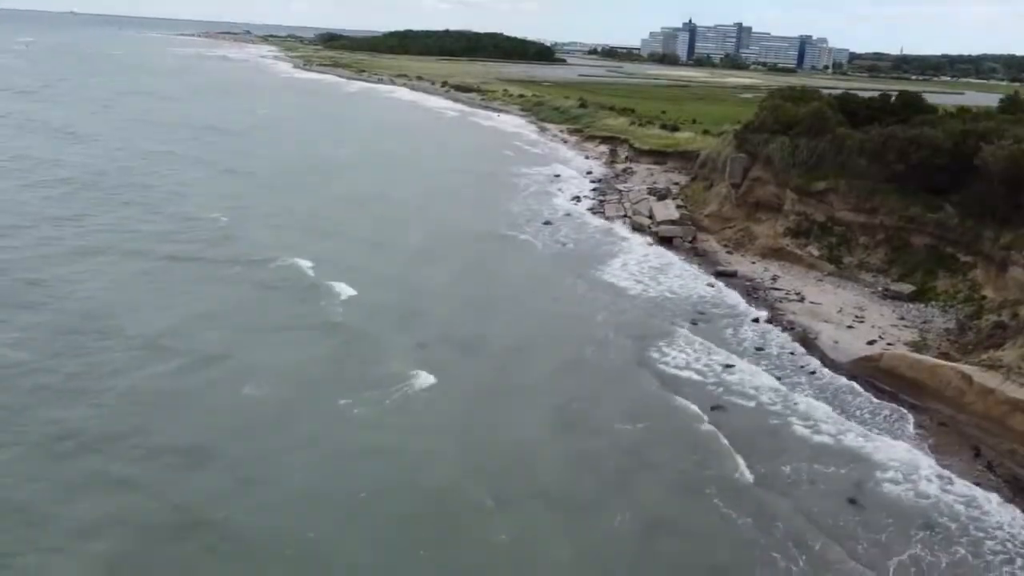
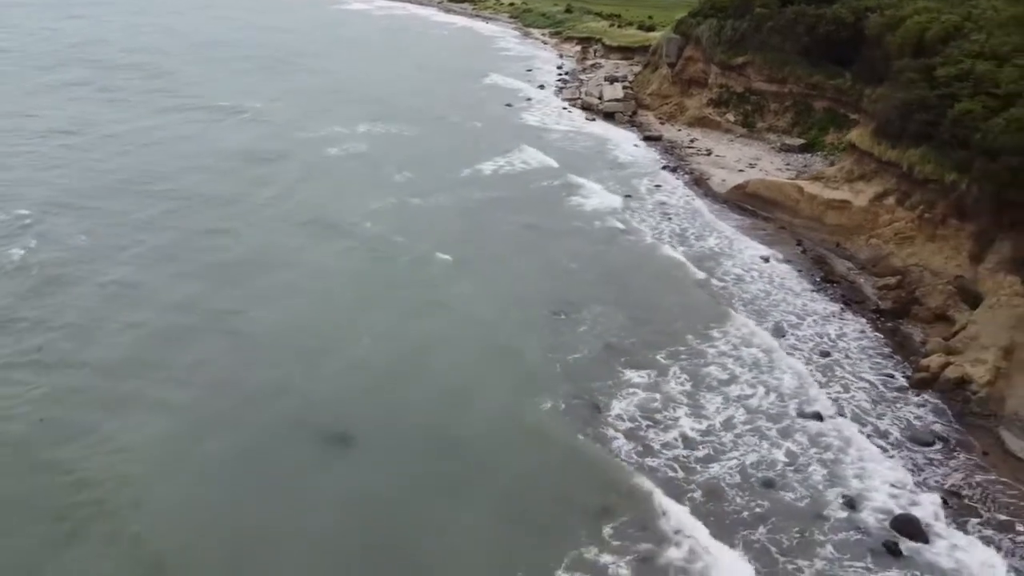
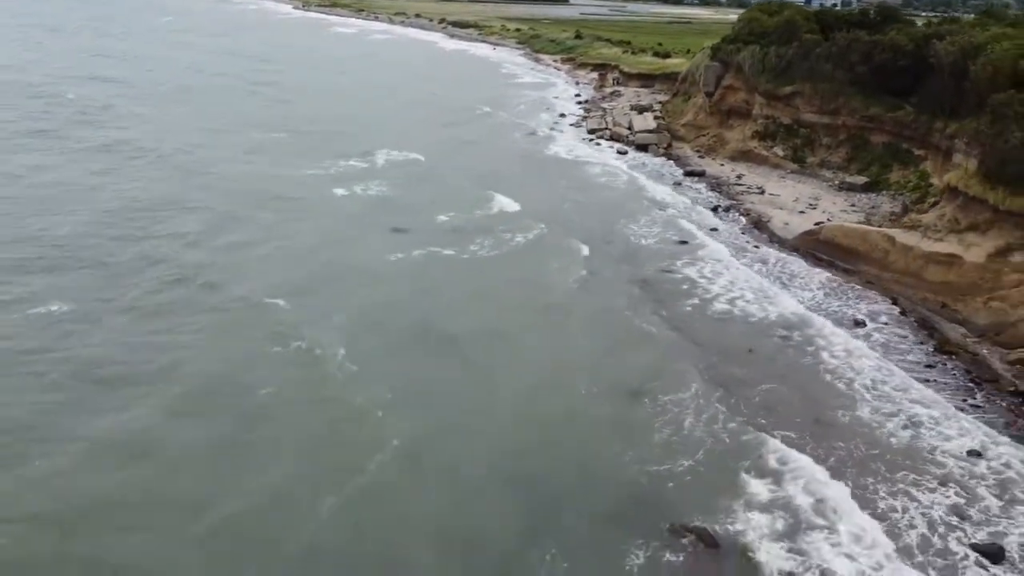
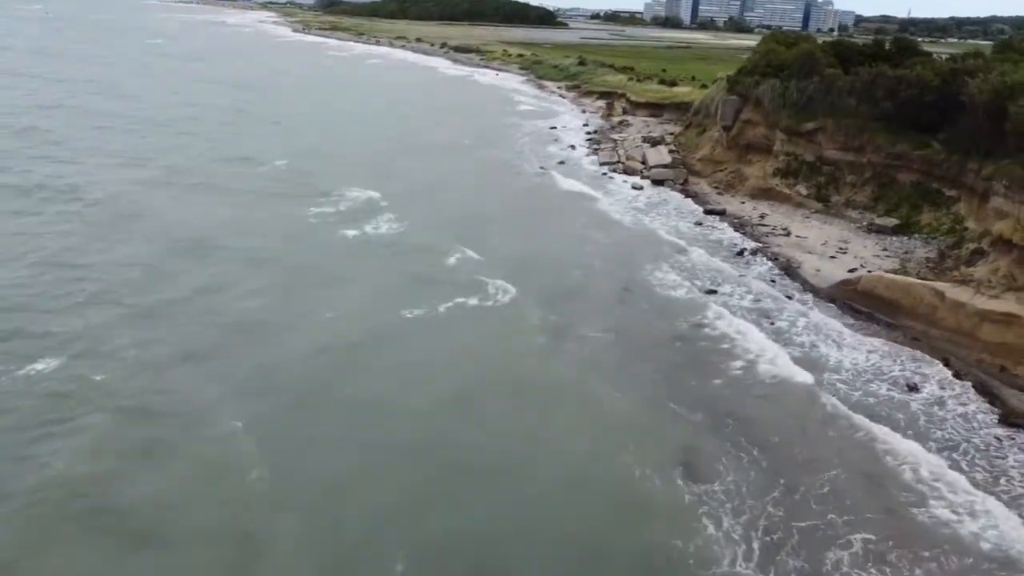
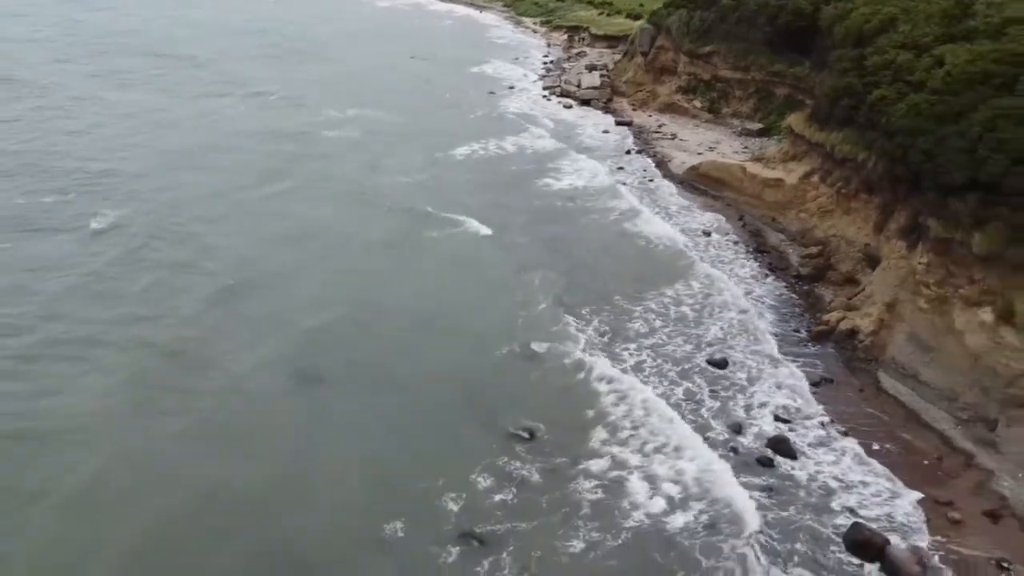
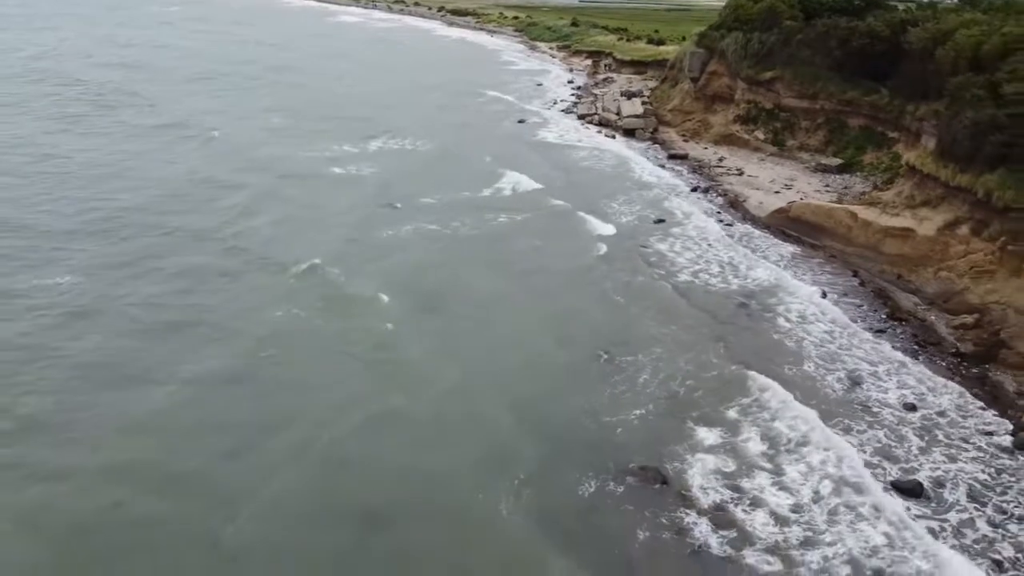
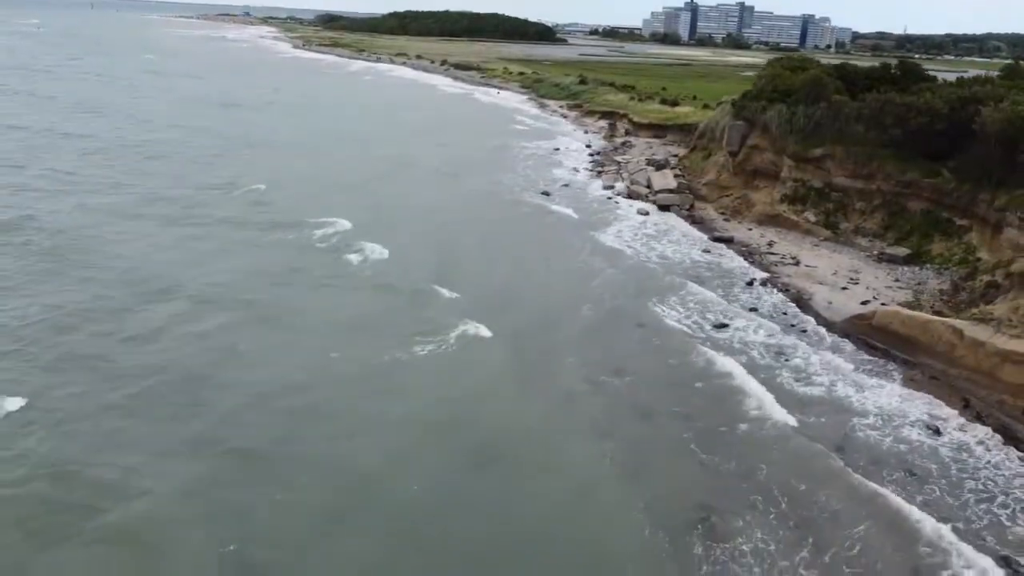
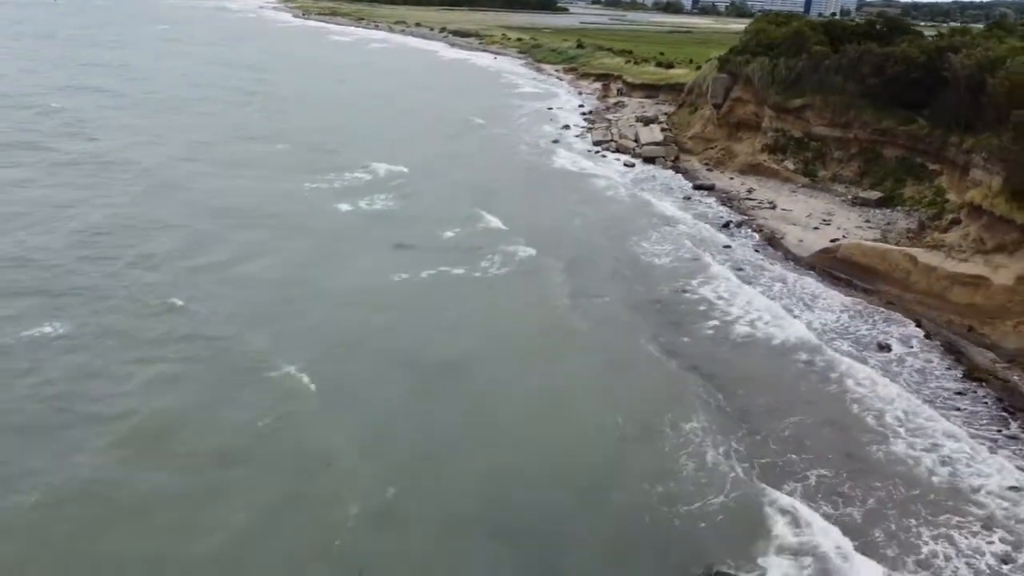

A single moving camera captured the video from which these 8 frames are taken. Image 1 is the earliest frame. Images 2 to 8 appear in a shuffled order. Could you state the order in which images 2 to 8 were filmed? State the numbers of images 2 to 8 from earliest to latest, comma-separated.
7, 4, 8, 3, 6, 2, 5
